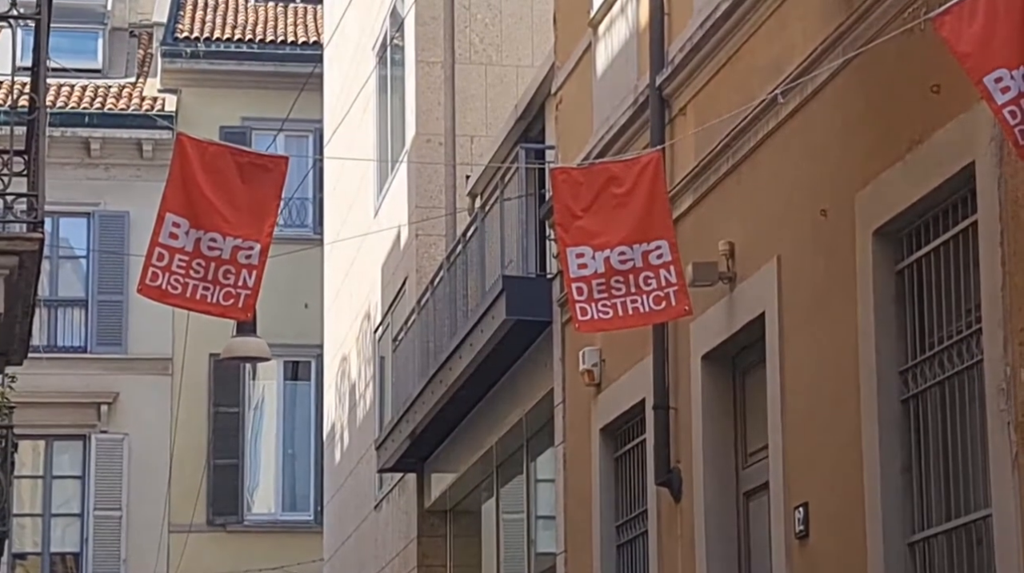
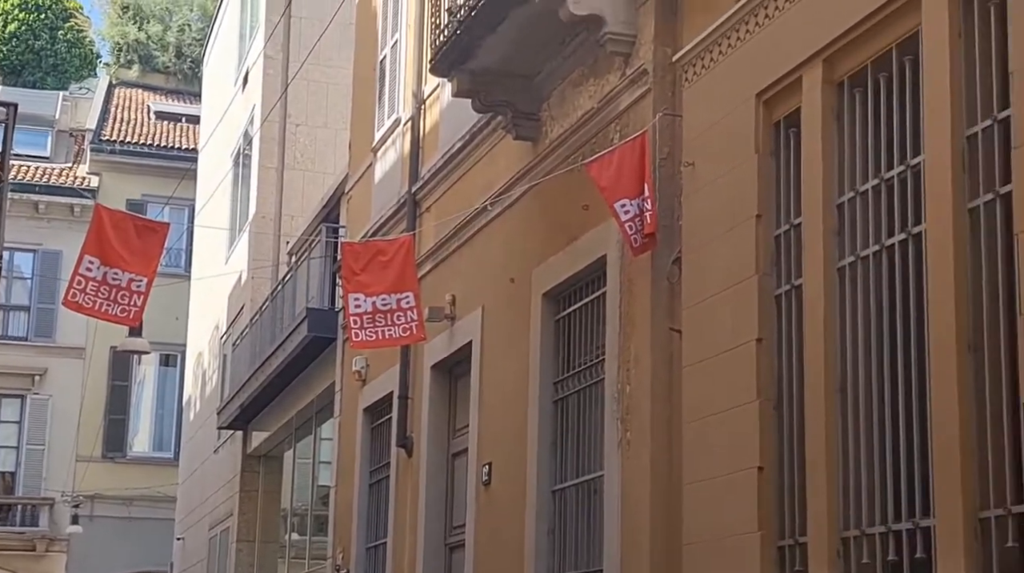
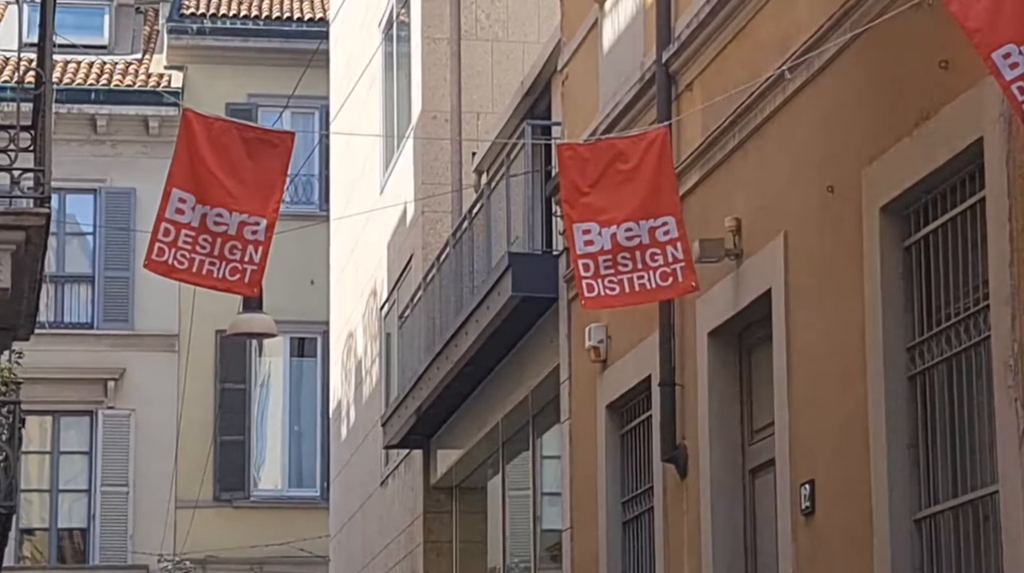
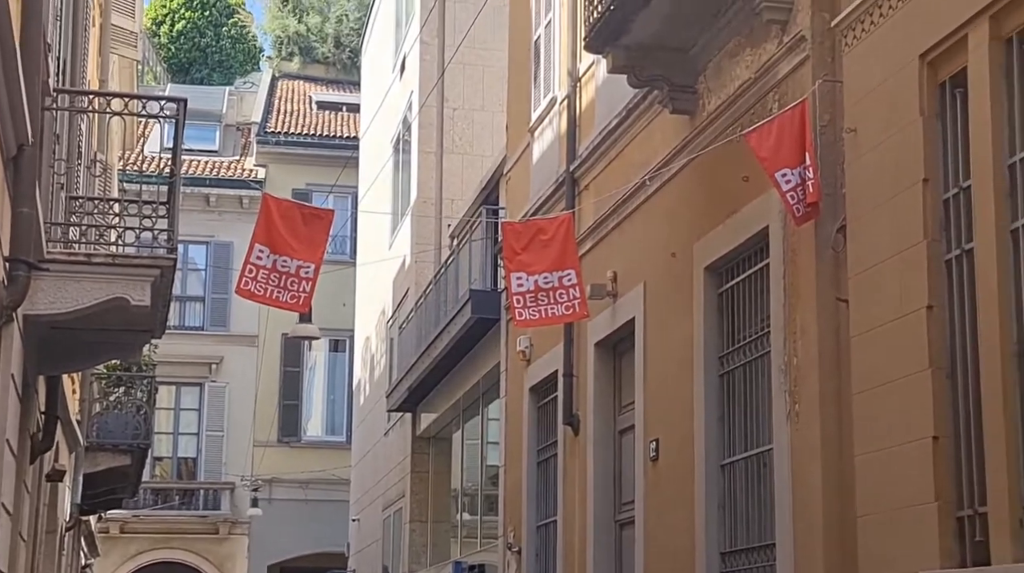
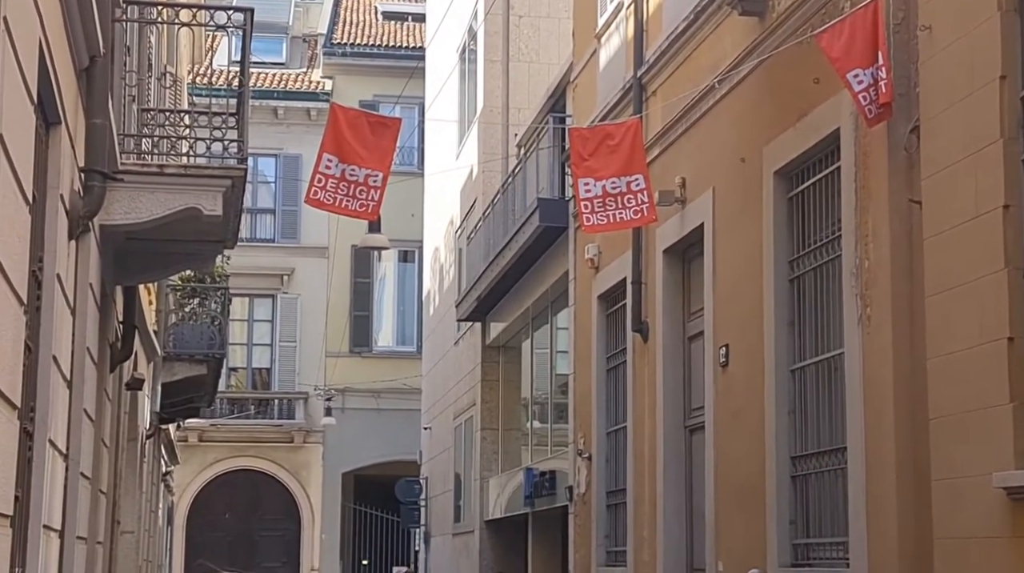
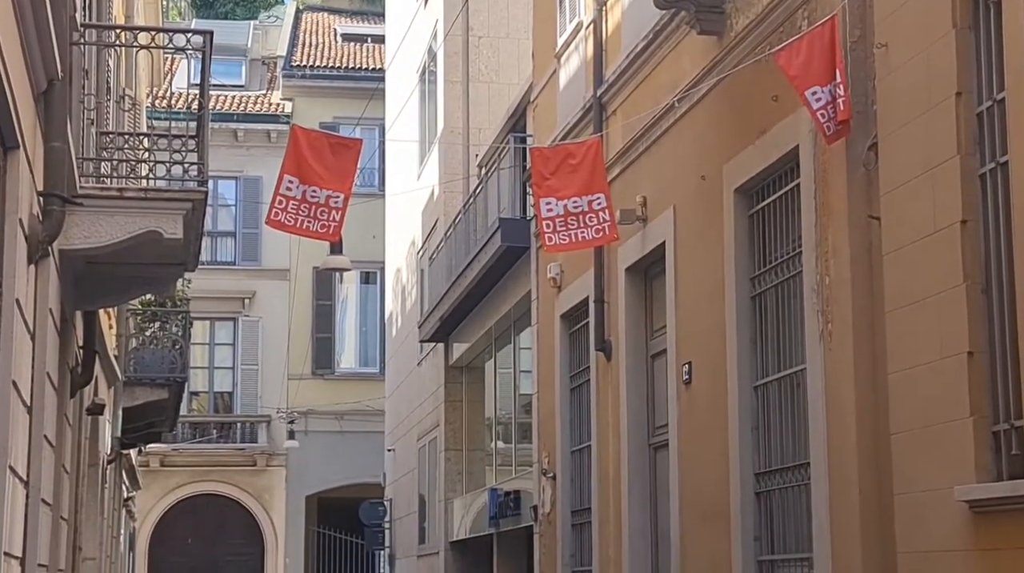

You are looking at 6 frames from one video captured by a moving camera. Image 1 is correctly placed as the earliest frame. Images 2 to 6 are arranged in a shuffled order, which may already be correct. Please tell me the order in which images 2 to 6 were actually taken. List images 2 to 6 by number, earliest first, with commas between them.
3, 6, 5, 4, 2
